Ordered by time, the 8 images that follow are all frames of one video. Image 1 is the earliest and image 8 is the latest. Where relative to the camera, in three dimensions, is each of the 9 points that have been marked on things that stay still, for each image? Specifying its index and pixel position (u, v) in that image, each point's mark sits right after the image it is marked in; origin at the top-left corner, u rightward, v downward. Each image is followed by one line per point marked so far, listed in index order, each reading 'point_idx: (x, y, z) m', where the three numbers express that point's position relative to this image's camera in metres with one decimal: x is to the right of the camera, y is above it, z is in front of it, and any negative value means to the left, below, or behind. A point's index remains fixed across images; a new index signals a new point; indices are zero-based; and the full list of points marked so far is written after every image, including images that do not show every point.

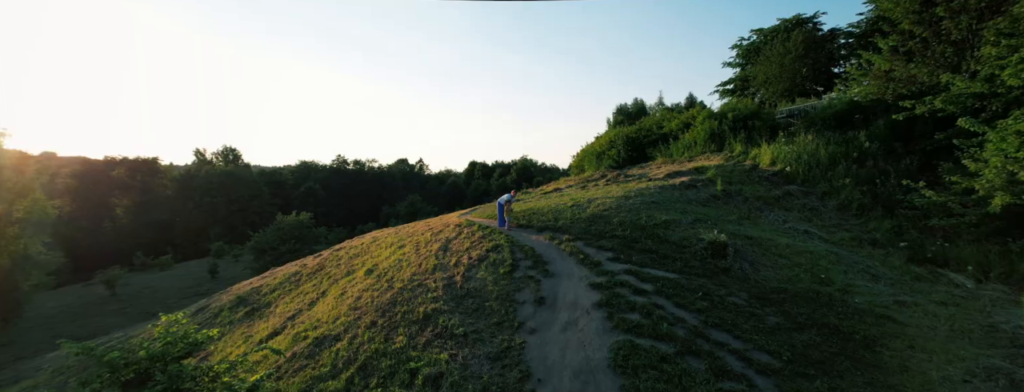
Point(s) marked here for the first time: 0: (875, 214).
0: (+8.5, -0.4, +9.1) m
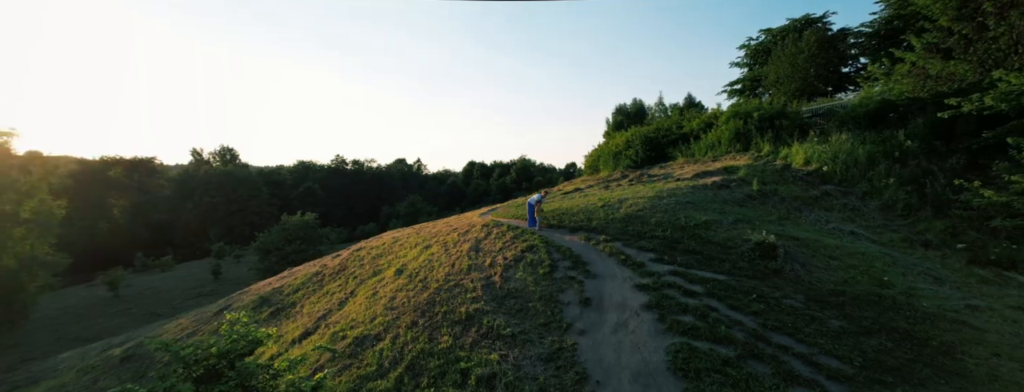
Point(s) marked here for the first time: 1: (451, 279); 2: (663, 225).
0: (+9.2, -0.4, +8.8) m
1: (-1.2, -1.6, +7.6) m
2: (+3.0, -0.6, +7.7) m
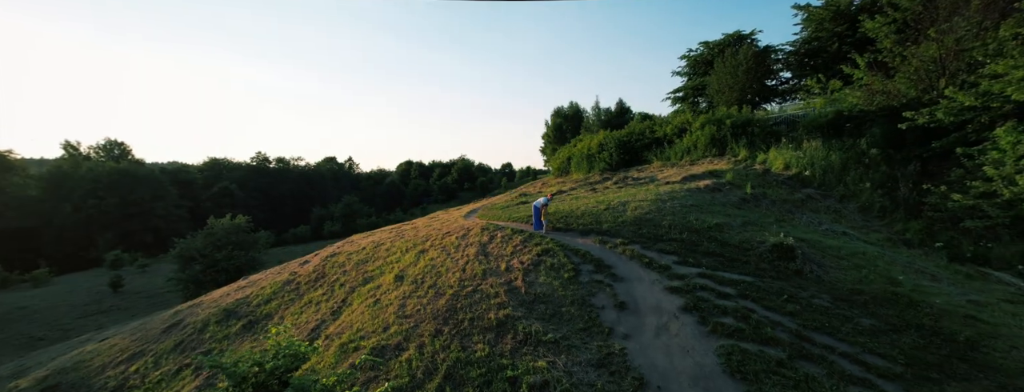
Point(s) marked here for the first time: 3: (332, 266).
0: (+9.3, -0.5, +9.5) m
1: (-0.8, -1.6, +7.2) m
2: (+3.2, -0.6, +7.8) m
3: (-5.2, -2.0, +11.3) m
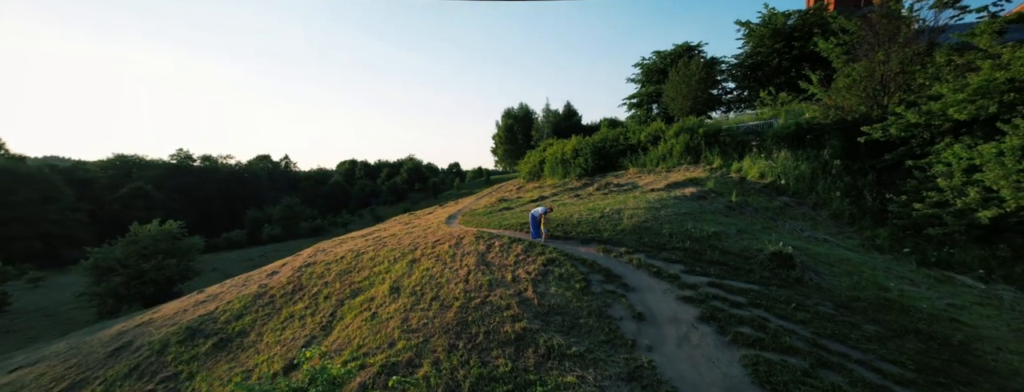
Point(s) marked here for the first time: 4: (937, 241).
0: (+9.2, -0.7, +10.3) m
1: (-0.7, -1.8, +7.0) m
2: (+3.3, -0.8, +7.9) m
3: (-5.4, -2.2, +10.6) m
4: (+10.8, -1.2, +9.8) m
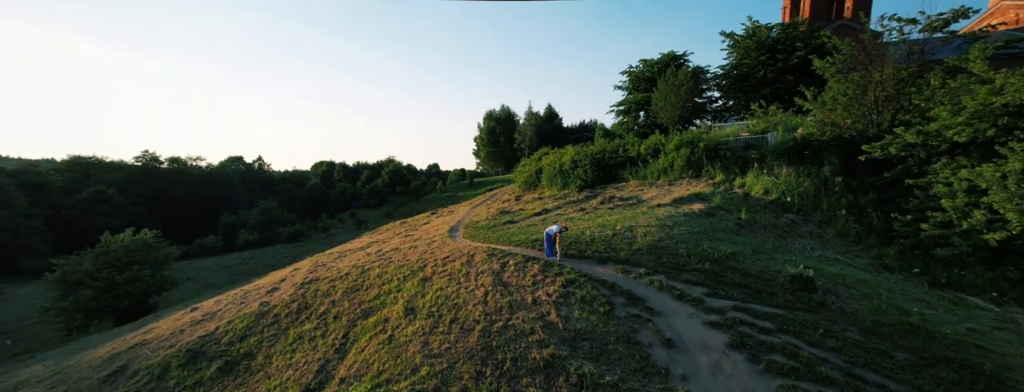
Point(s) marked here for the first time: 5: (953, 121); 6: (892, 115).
0: (+9.5, -1.2, +10.4) m
1: (-0.3, -2.1, +6.8) m
2: (+3.7, -1.2, +7.9) m
3: (-5.2, -2.5, +10.3) m
4: (+11.1, -1.7, +10.0) m
5: (+12.0, +2.0, +10.8) m
6: (+13.5, +2.9, +14.2) m
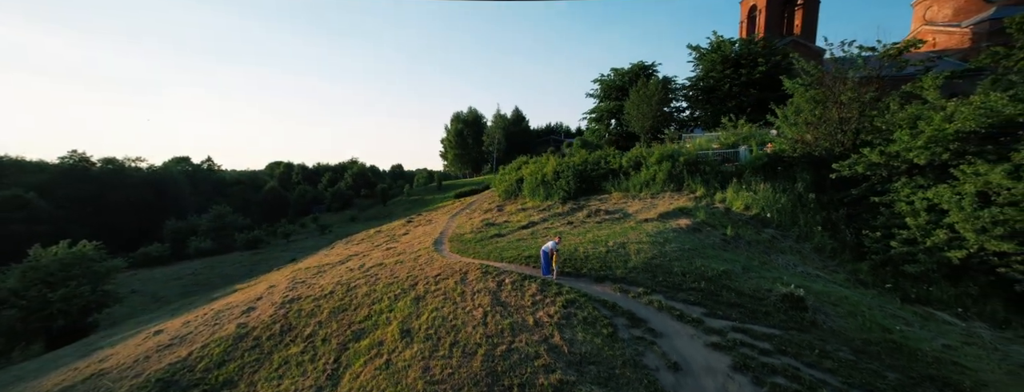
0: (+9.3, -1.7, +11.0) m
1: (-0.3, -2.5, +6.7) m
2: (+3.6, -1.6, +8.1) m
3: (-5.3, -2.9, +9.9) m
4: (+10.9, -2.2, +10.7) m
5: (+11.8, +1.5, +11.6) m
6: (+13.1, +2.3, +15.0) m
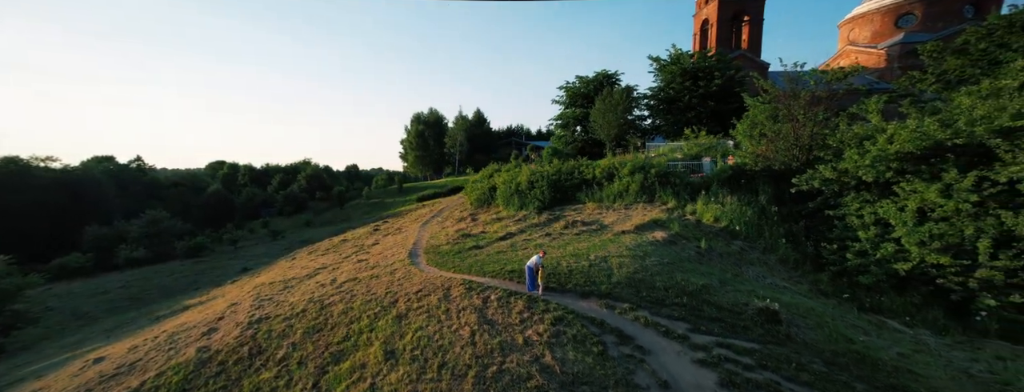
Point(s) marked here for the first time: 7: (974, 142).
0: (+8.7, -2.1, +11.7) m
1: (-0.4, -2.8, +6.6) m
2: (+3.4, -2.0, +8.3) m
3: (-5.7, -3.2, +9.3) m
4: (+10.4, -2.7, +11.5) m
5: (+11.2, +1.0, +12.5) m
6: (+12.2, +1.8, +16.1) m
7: (+12.4, +1.5, +10.7) m
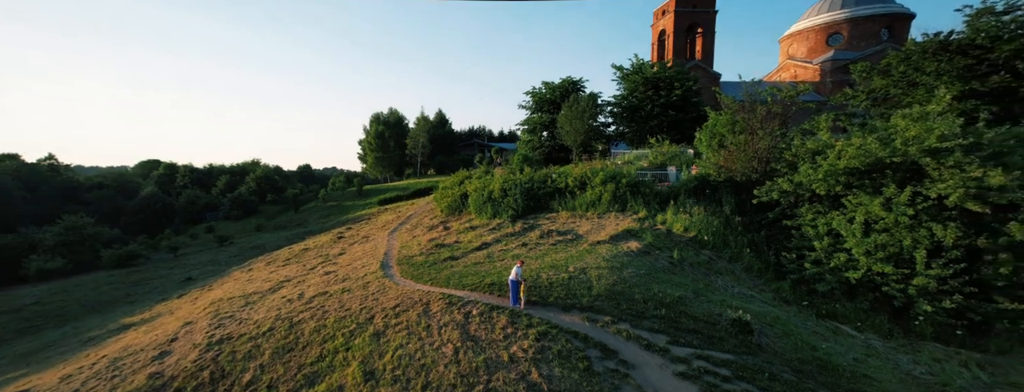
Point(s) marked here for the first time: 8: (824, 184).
0: (+8.1, -2.5, +12.3) m
1: (-0.7, -3.1, +6.5) m
2: (+3.0, -2.3, +8.5) m
3: (-6.2, -3.5, +8.8) m
4: (+9.7, -3.1, +12.3) m
5: (+10.5, +0.6, +13.4) m
6: (+11.2, +1.4, +17.1) m
7: (+11.8, +1.1, +11.7) m
8: (+10.6, +0.4, +13.2) m
